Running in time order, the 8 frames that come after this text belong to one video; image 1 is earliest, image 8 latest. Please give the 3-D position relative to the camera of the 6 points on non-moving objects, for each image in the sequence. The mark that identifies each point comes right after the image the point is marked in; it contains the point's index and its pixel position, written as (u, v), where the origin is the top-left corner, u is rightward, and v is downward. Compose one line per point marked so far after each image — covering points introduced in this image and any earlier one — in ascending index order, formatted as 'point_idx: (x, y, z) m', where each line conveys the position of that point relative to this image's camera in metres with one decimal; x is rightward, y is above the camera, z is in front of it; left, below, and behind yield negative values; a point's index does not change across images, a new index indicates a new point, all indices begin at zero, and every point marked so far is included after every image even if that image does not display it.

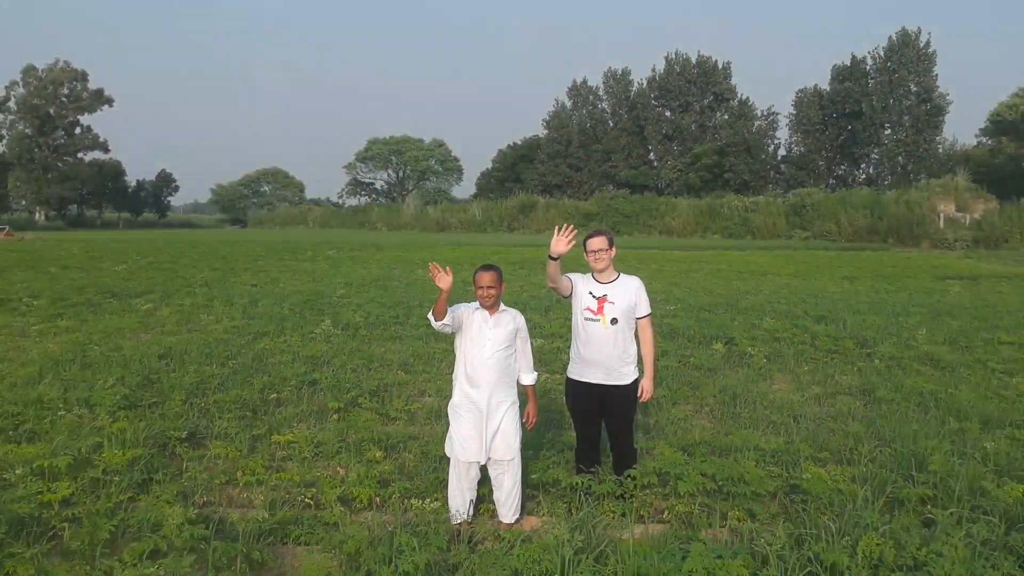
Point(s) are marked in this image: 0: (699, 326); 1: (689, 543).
0: (+1.3, -0.2, +7.5) m
1: (+0.4, -0.5, +2.5) m
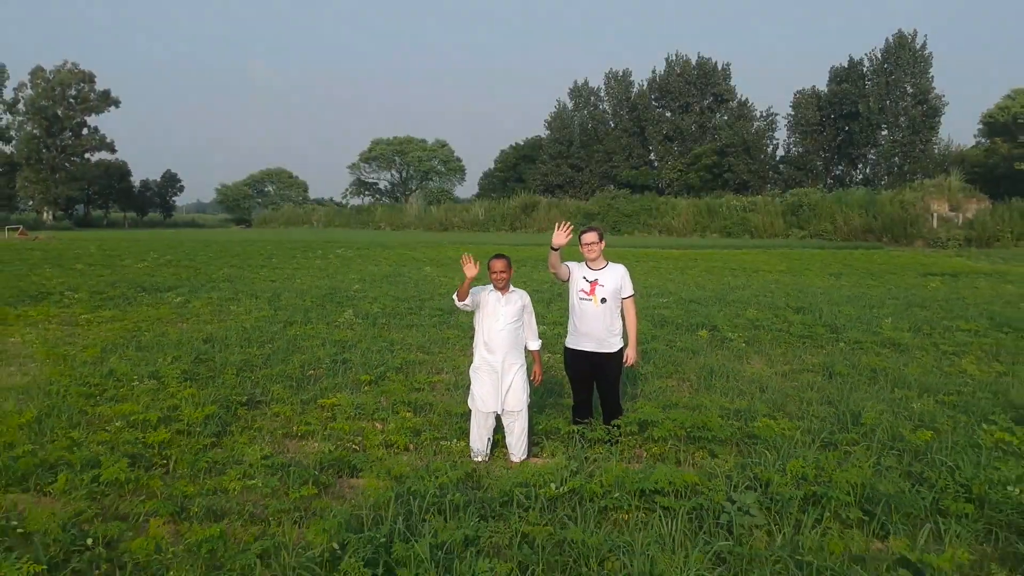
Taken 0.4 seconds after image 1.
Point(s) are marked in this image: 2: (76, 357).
0: (+1.3, -0.2, +8.2) m
1: (+0.4, -0.5, +3.2) m
2: (-2.3, -0.4, +6.0) m
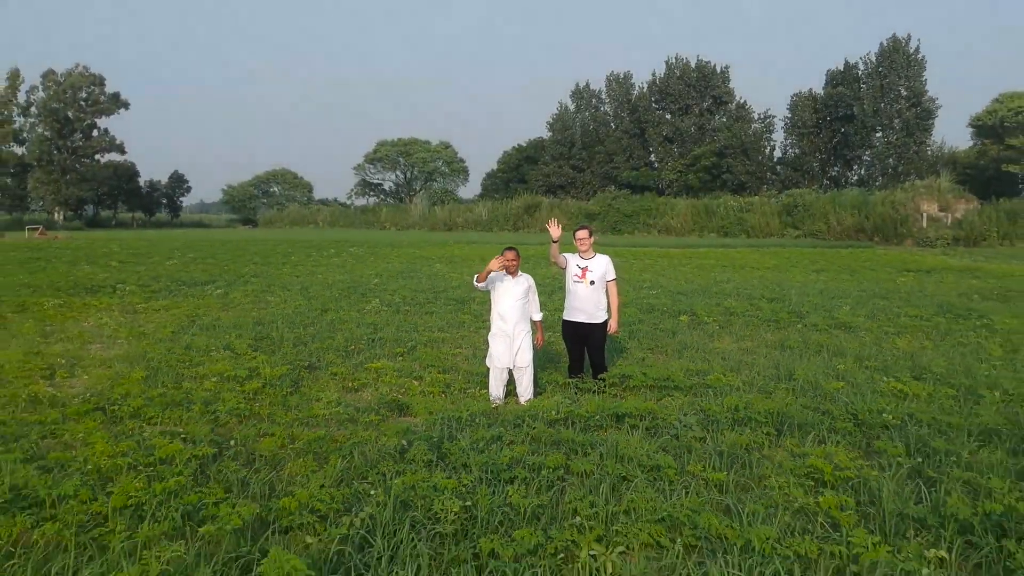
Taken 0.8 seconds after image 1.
0: (+1.4, -0.1, +9.3) m
1: (+0.4, -0.4, +4.3) m
2: (-2.3, -0.3, +7.1) m
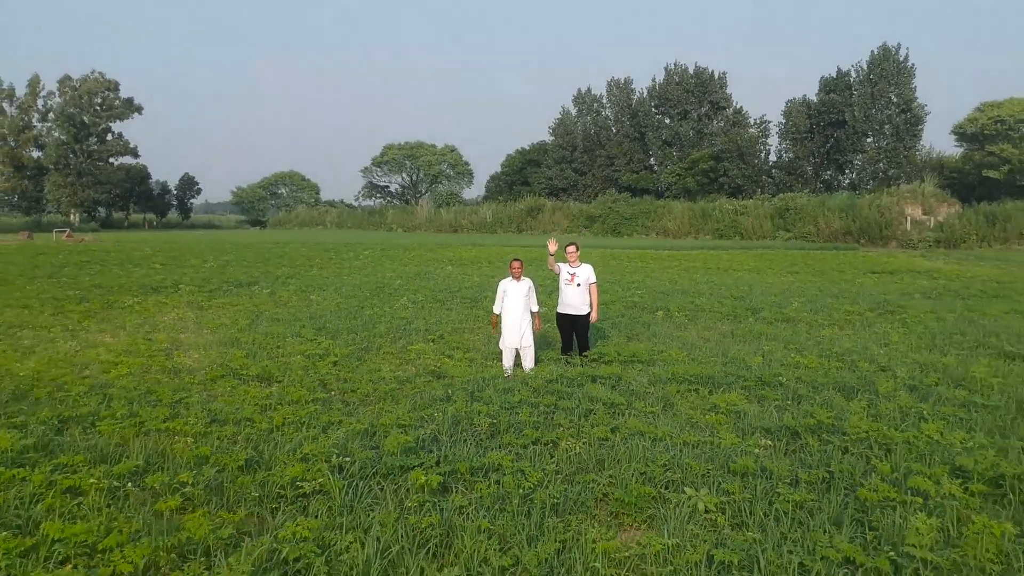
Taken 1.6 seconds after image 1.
0: (+1.4, -0.1, +11.0) m
1: (+0.5, -0.4, +6.0) m
2: (-2.2, -0.3, +8.8) m
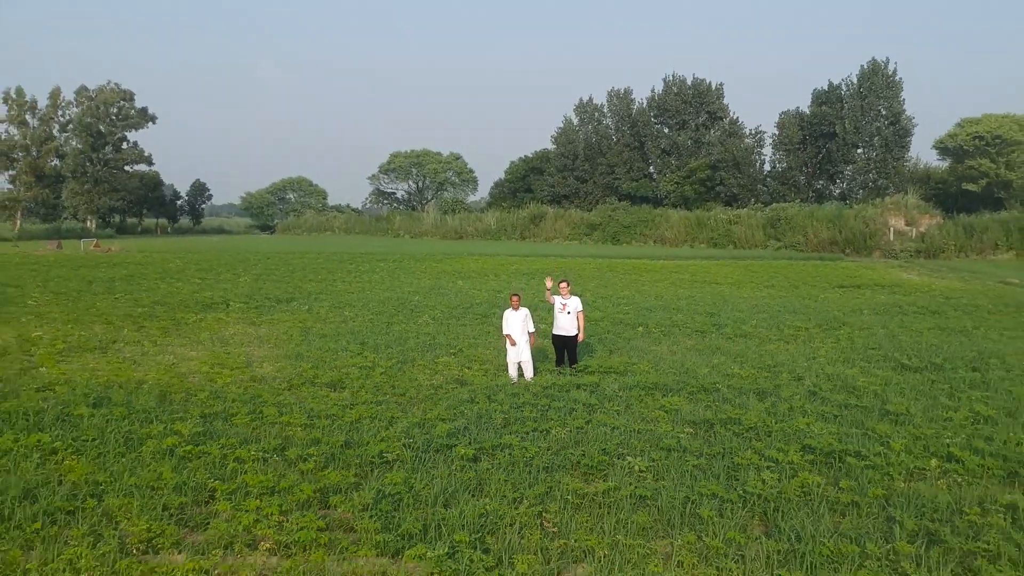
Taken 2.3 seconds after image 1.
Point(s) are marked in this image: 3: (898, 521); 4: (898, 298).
0: (+1.5, -0.4, +12.9) m
1: (+0.5, -0.6, +7.9) m
2: (-2.2, -0.5, +10.8) m
3: (+1.5, -0.9, +4.3) m
4: (+5.8, -0.2, +16.8) m
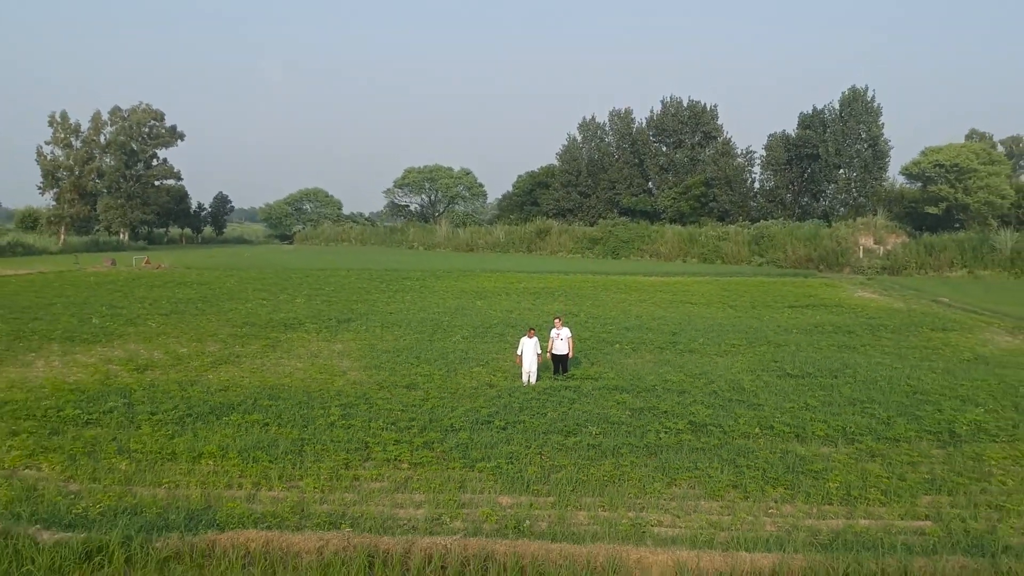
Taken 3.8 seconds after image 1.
0: (+1.6, -0.8, +17.2) m
1: (+0.6, -1.0, +12.2) m
2: (-2.0, -0.9, +15.0) m
3: (+1.6, -1.3, +8.5) m
4: (+6.0, -0.6, +21.0) m
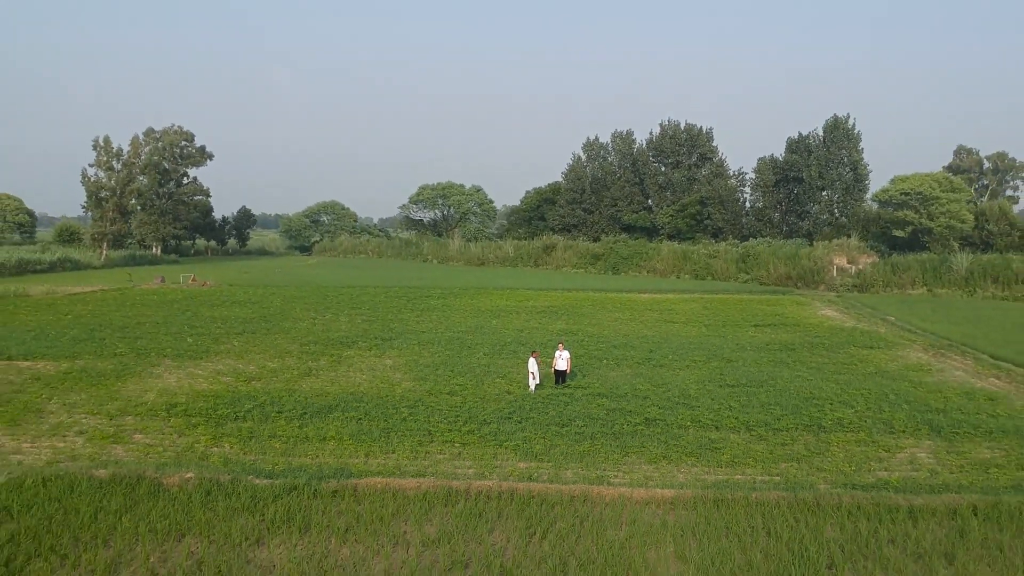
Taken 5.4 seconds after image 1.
0: (+1.8, -1.3, +21.8) m
1: (+0.8, -1.6, +16.8) m
2: (-1.8, -1.4, +19.7) m
3: (+1.8, -1.8, +13.2) m
4: (+6.2, -1.1, +25.6) m
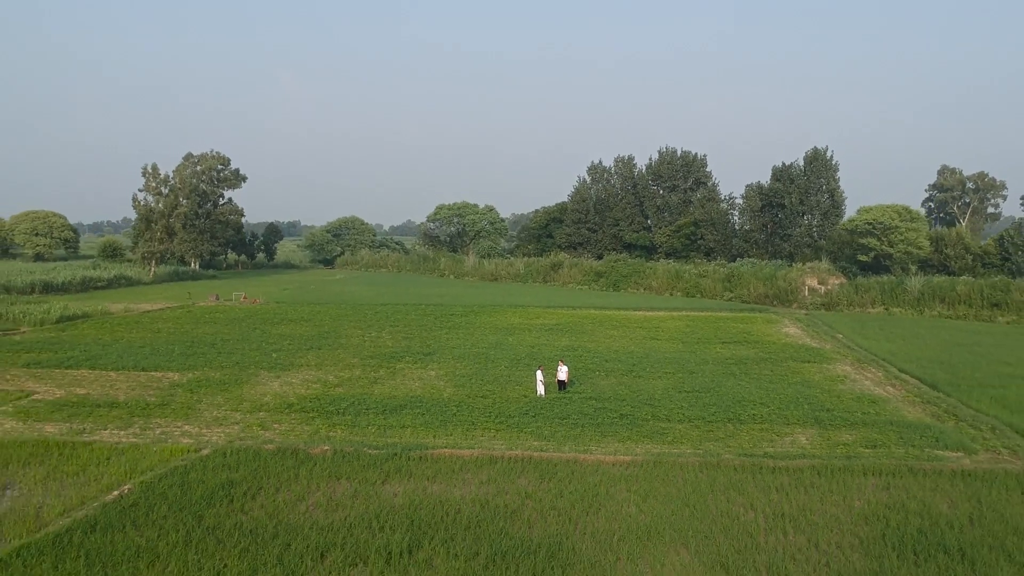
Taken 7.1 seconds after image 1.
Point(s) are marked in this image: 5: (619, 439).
0: (+2.2, -2.0, +28.2) m
1: (+1.2, -2.2, +23.3) m
2: (-1.5, -2.1, +26.2) m
3: (+2.1, -2.4, +19.6) m
4: (+6.6, -1.9, +32.0) m
5: (+1.8, -2.5, +18.6) m
